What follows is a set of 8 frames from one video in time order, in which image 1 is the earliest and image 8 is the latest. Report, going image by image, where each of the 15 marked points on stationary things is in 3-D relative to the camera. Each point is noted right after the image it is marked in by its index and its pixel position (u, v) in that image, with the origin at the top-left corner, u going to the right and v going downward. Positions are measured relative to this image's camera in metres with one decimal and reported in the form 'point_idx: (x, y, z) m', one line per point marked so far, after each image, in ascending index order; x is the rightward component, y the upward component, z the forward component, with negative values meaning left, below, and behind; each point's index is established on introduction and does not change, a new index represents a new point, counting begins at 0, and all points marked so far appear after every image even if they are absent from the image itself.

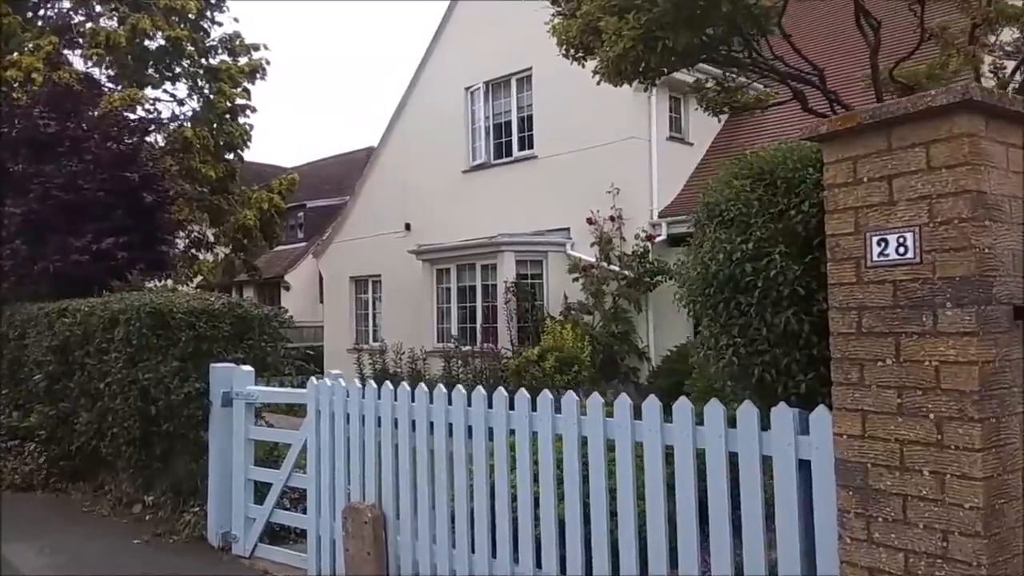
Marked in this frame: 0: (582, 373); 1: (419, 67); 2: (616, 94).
0: (+1.1, -1.3, +12.4) m
1: (-2.0, +4.9, +17.4) m
2: (+1.8, +3.4, +13.9) m
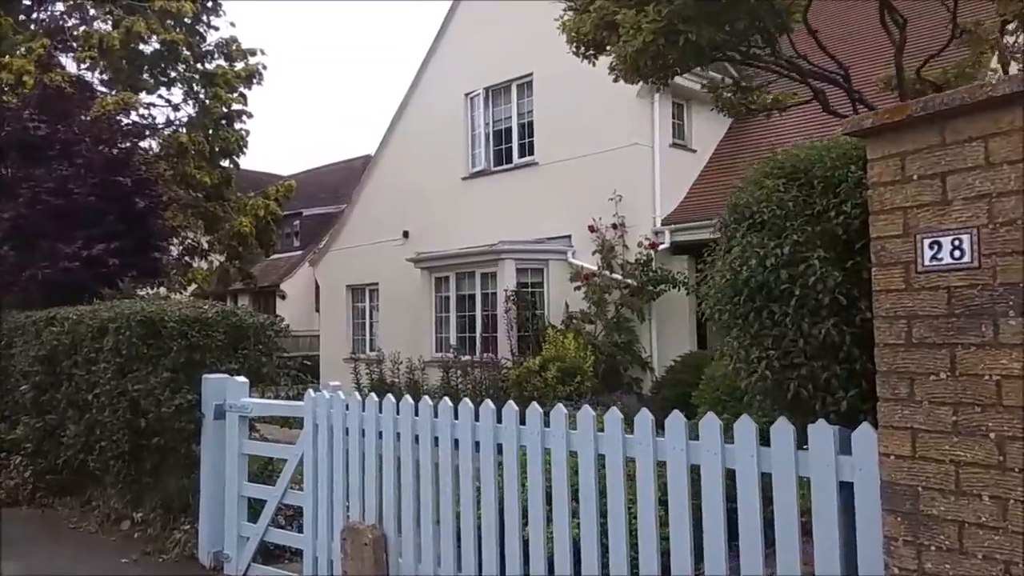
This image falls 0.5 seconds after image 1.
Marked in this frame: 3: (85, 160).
0: (+1.1, -1.5, +12.1) m
1: (-2.0, +4.7, +17.2) m
2: (+1.9, +3.3, +13.7) m
3: (-5.1, +1.5, +9.5) m
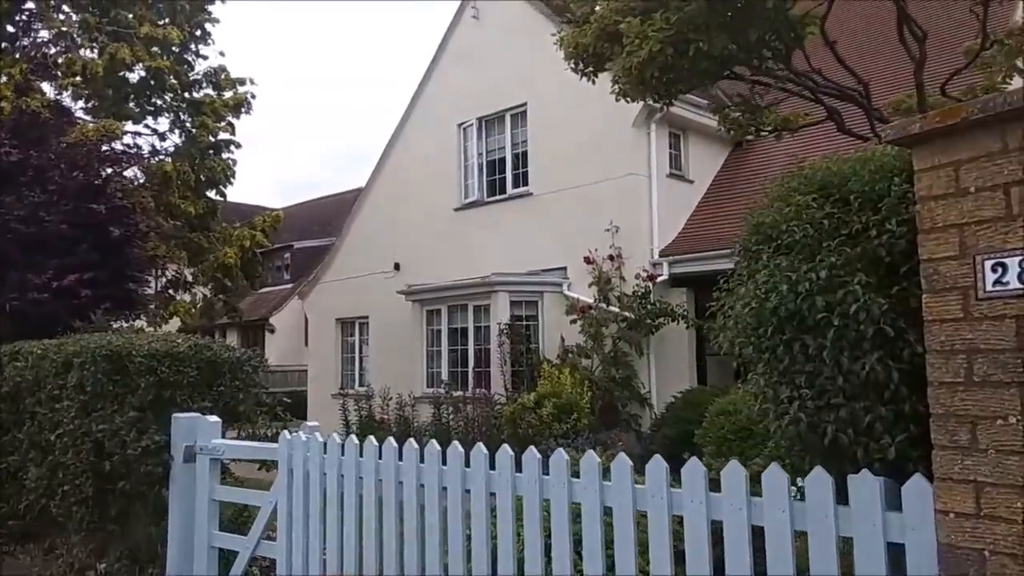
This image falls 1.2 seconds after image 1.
0: (+1.0, -2.0, +11.7) m
1: (-2.2, +4.0, +17.0) m
2: (+1.7, +2.7, +13.4) m
3: (-5.2, +1.2, +9.1) m
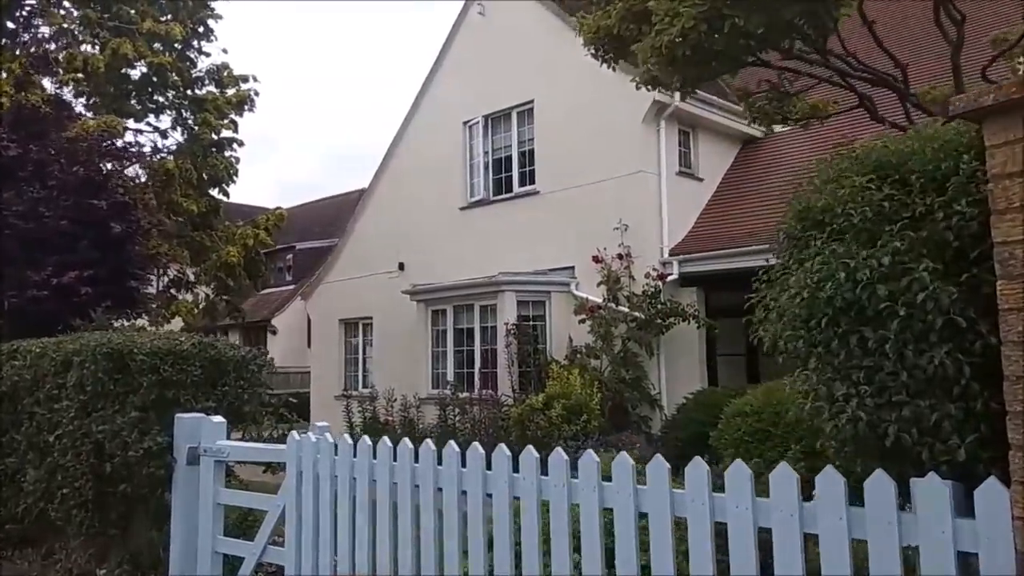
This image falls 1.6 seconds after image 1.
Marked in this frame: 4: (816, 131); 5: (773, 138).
0: (+1.2, -2.0, +11.4) m
1: (-2.1, +4.0, +16.8) m
2: (+1.9, +2.7, +13.2) m
3: (-5.1, +1.2, +8.9) m
4: (+5.2, +2.7, +13.8) m
5: (+4.7, +2.7, +14.3) m
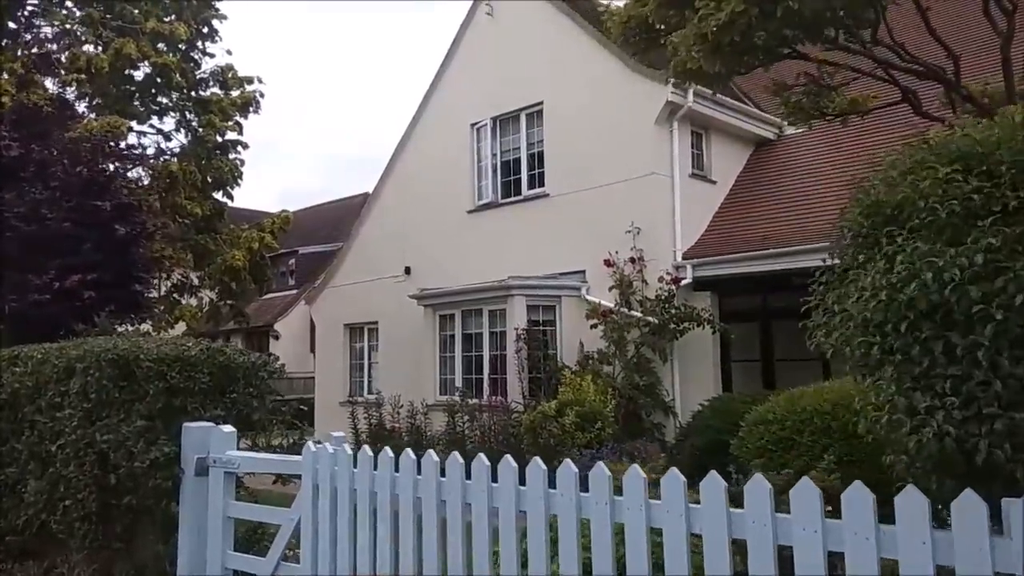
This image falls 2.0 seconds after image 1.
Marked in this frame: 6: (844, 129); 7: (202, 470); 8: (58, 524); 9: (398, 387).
0: (+1.3, -2.0, +11.2) m
1: (-1.9, +3.9, +16.5) m
2: (+2.0, +2.6, +13.0) m
3: (-4.9, +1.1, +8.6) m
4: (+5.4, +2.7, +13.6) m
5: (+4.9, +2.6, +14.1) m
6: (+5.6, +2.7, +13.5) m
7: (-2.2, -1.3, +5.5) m
8: (-3.7, -1.9, +6.4) m
9: (-2.3, -2.0, +16.0) m
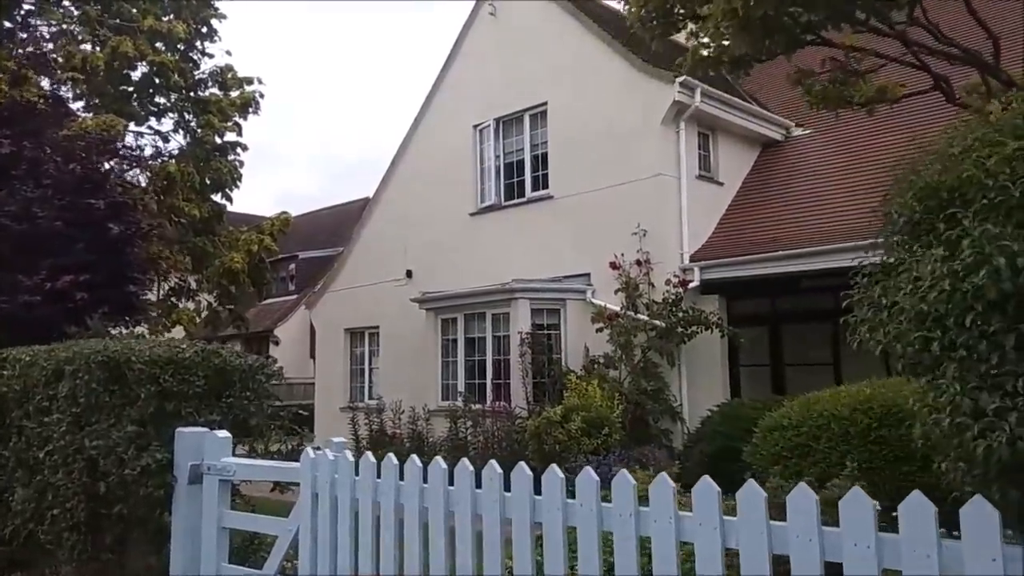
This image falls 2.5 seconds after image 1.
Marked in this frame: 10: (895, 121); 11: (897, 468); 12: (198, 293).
0: (+1.4, -2.1, +10.9) m
1: (-1.8, +3.8, +16.3) m
2: (+2.1, +2.6, +12.7) m
3: (-4.9, +1.1, +8.4) m
4: (+5.5, +2.6, +13.3) m
5: (+4.9, +2.6, +13.9) m
6: (+5.7, +2.7, +13.2) m
7: (-2.1, -1.3, +5.3) m
8: (-3.6, -1.9, +6.1) m
9: (-2.3, -2.1, +15.8) m
10: (+6.2, +2.7, +12.8) m
11: (+3.5, -1.6, +7.2) m
12: (-6.0, -0.1, +15.1) m
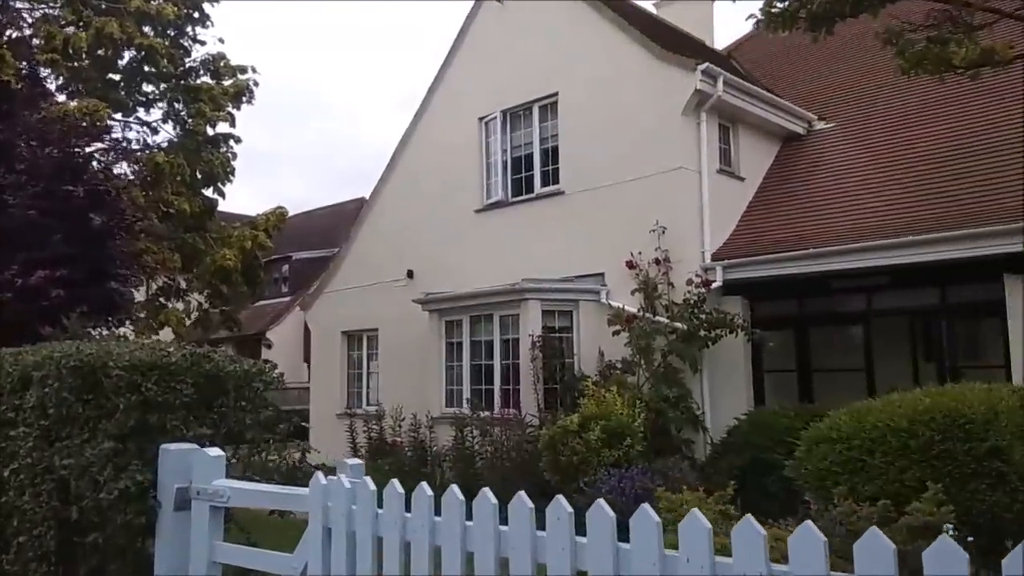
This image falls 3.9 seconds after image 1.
0: (+1.6, -2.1, +10.2) m
1: (-1.7, +3.8, +15.6) m
2: (+2.3, +2.6, +12.0) m
3: (-4.7, +1.2, +7.6) m
4: (+5.6, +2.6, +12.7) m
5: (+5.1, +2.5, +13.2) m
6: (+5.8, +2.6, +12.6) m
7: (-1.9, -1.2, +4.5) m
8: (-3.4, -1.9, +5.3) m
9: (-2.1, -2.1, +15.0) m
10: (+6.4, +2.7, +12.1) m
11: (+3.7, -1.6, +6.5) m
12: (-5.9, -0.1, +14.3) m
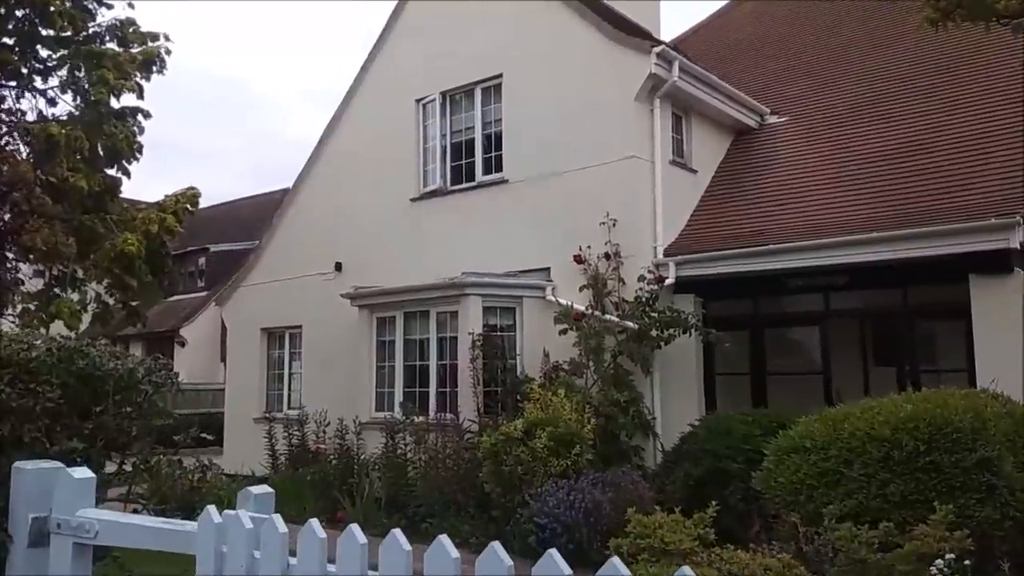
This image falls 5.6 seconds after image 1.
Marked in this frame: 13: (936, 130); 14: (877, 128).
0: (+0.8, -2.0, +9.4) m
1: (-2.8, +3.9, +14.5) m
2: (+1.4, +2.6, +11.3) m
3: (-5.1, +1.3, +6.3) m
4: (+4.7, +2.6, +12.2) m
5: (+4.1, +2.5, +12.7) m
6: (+4.9, +2.6, +12.1) m
7: (-2.1, -1.1, +3.4) m
8: (-3.7, -1.7, +4.1) m
9: (-3.3, -2.0, +13.8) m
10: (+5.5, +2.7, +11.8) m
11: (+3.3, -1.6, +6.0) m
12: (-6.9, +0.1, +12.8) m
13: (+5.8, +2.1, +10.8) m
14: (+5.3, +2.3, +11.4) m
